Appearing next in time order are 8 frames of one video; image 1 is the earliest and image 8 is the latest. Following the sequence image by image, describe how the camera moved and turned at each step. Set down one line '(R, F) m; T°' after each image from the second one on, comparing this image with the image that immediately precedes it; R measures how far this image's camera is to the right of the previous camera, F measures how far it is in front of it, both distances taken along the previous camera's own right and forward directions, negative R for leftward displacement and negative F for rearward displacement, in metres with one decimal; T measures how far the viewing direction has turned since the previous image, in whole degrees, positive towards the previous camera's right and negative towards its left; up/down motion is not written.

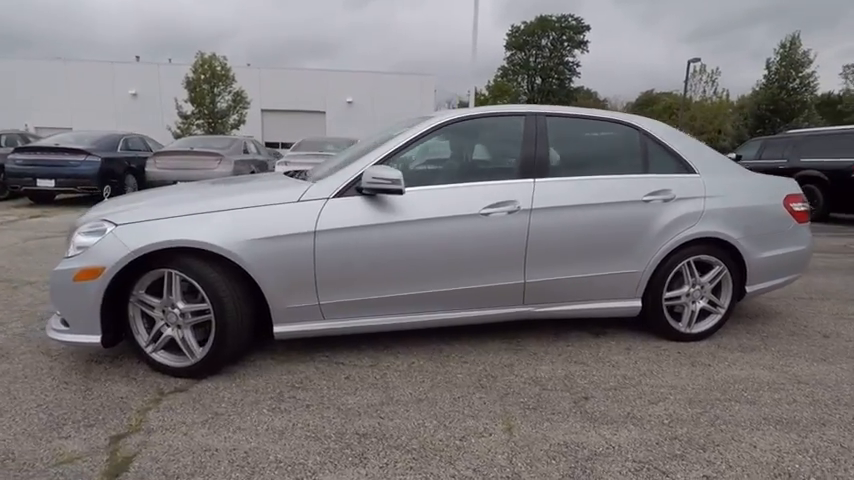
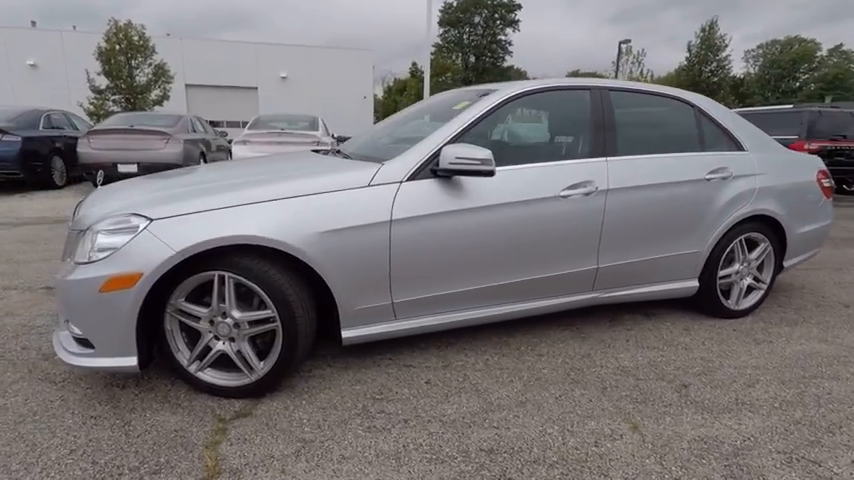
(-1.3, +0.6) m; +8°
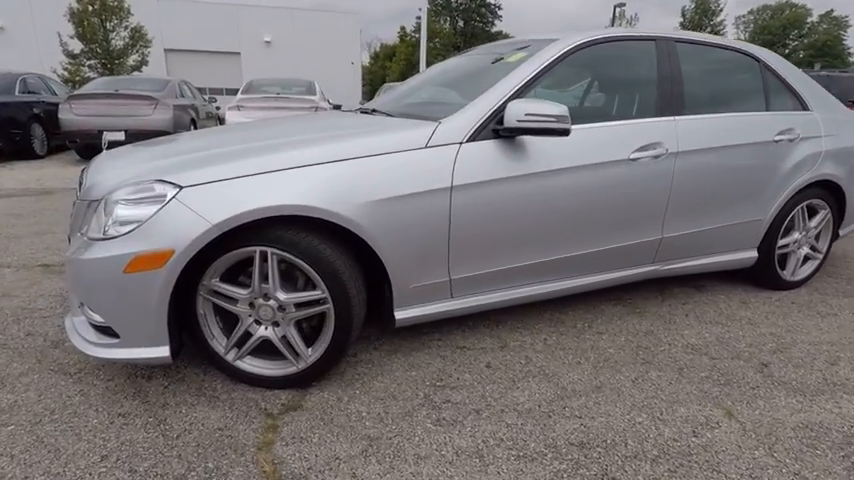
(-0.5, +0.4) m; +2°
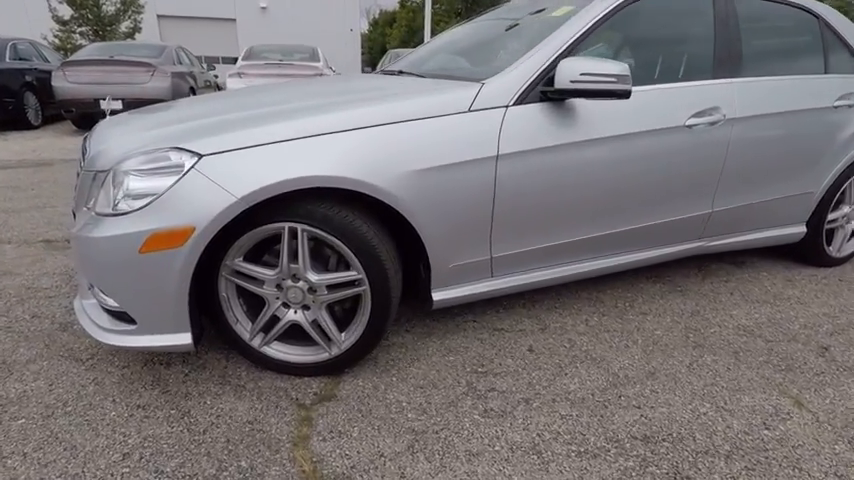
(-0.3, +0.3) m; 0°
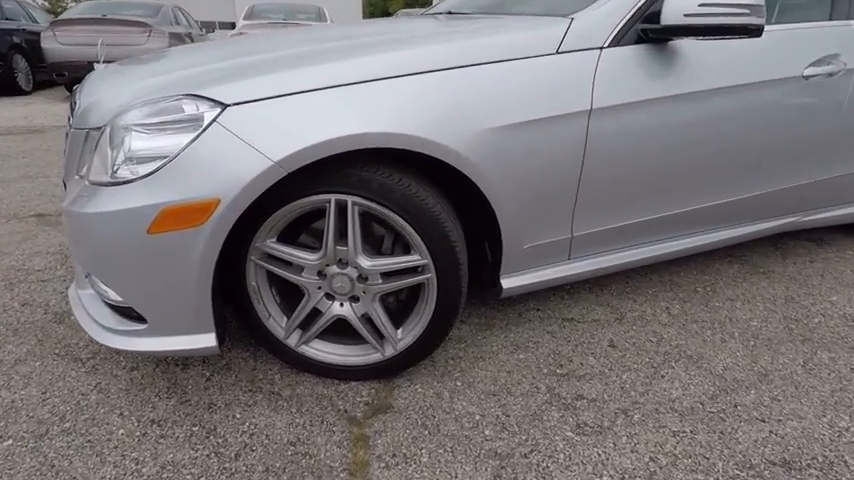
(-0.4, +0.6) m; 0°
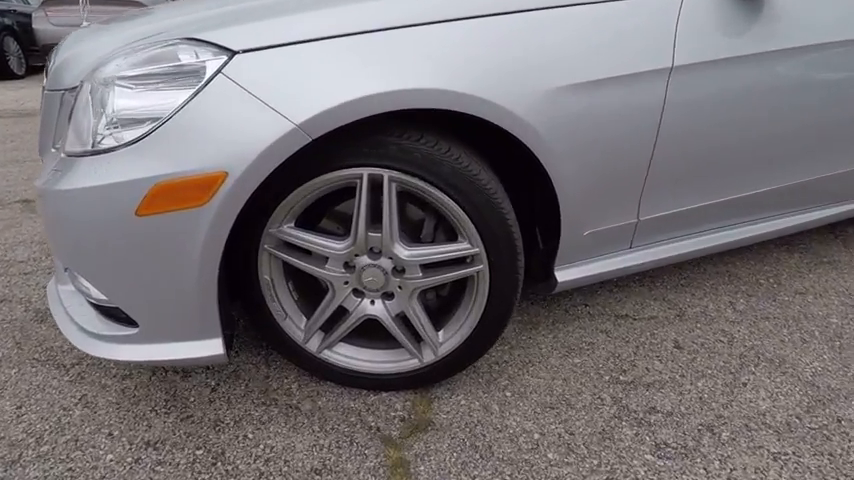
(-0.2, +0.4) m; 0°
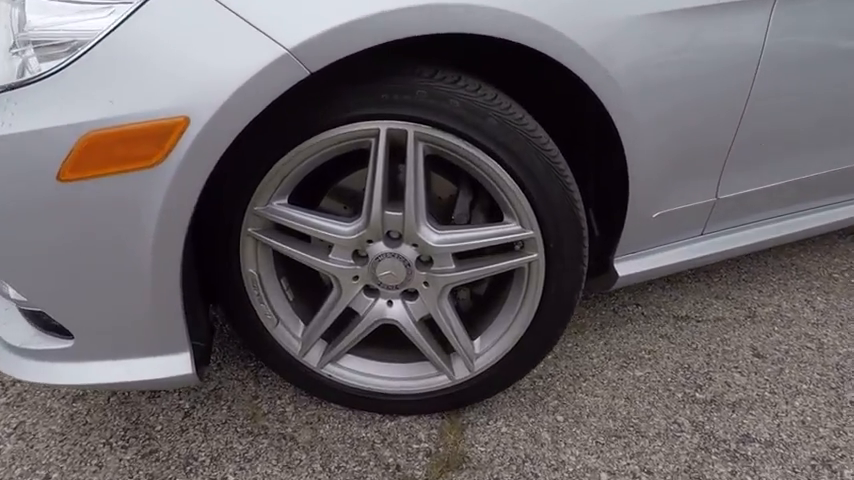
(-0.1, +0.4) m; 0°
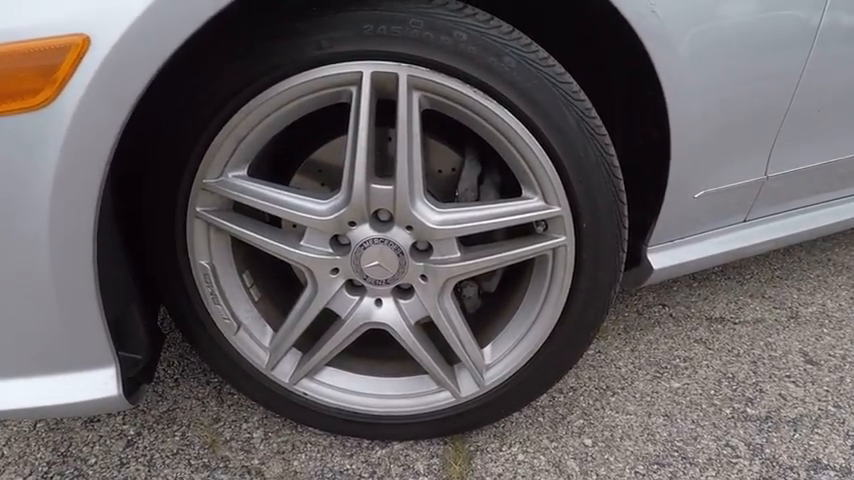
(0.0, +0.3) m; +1°
